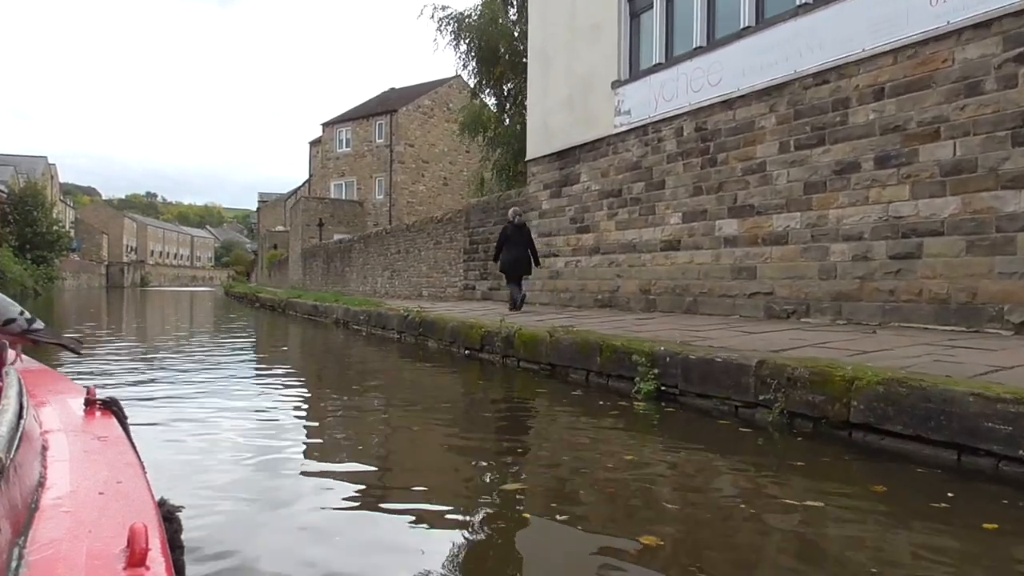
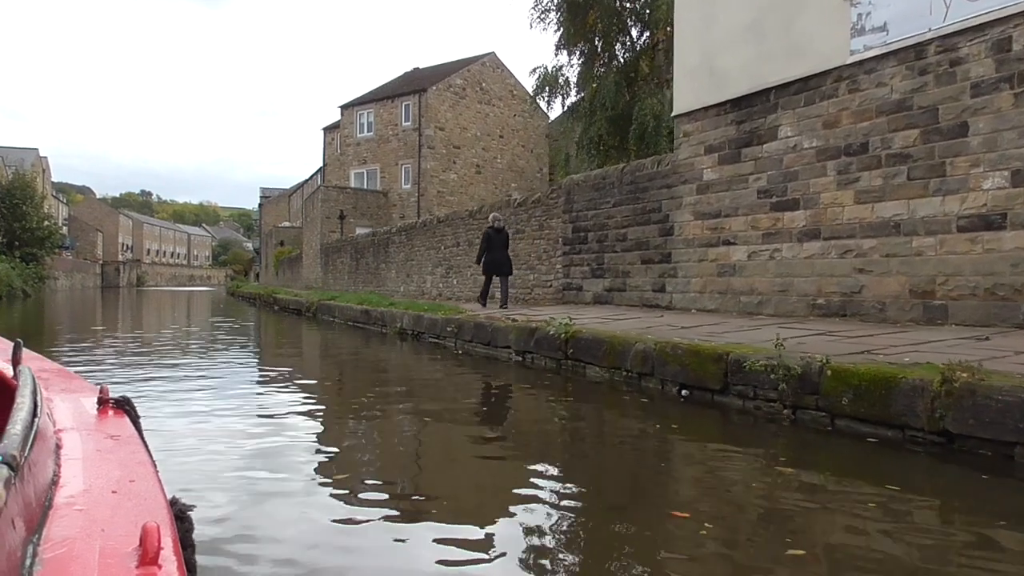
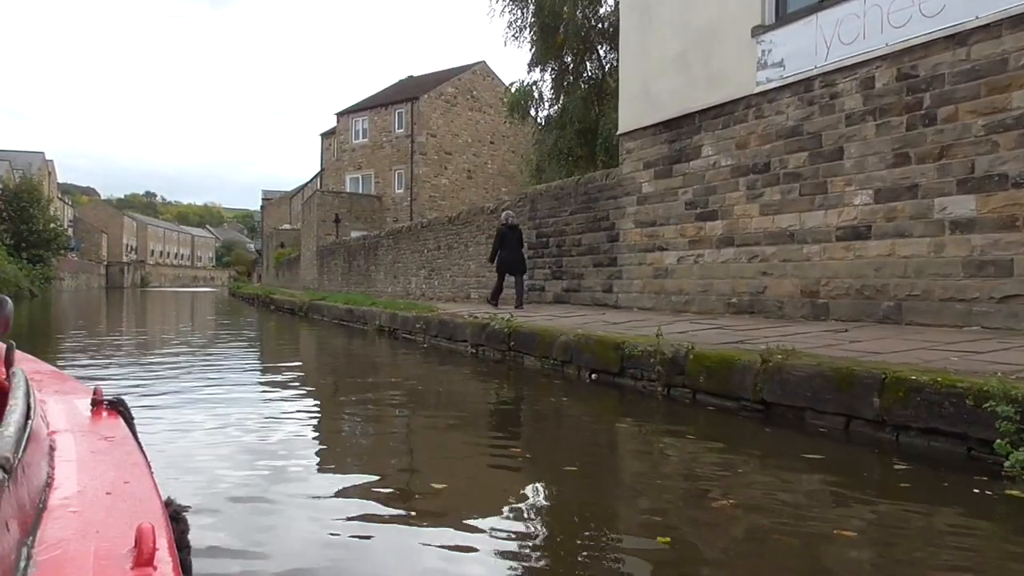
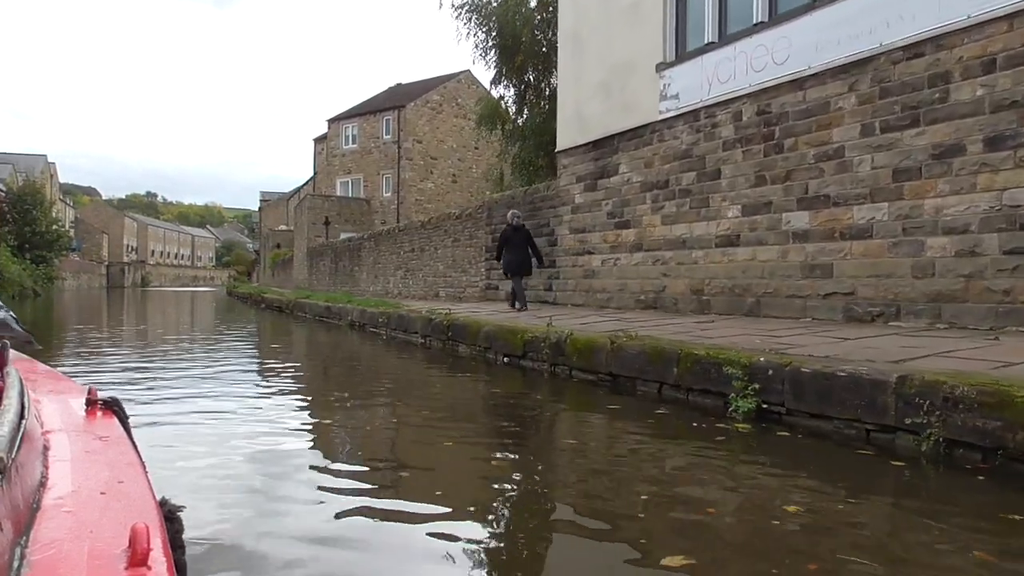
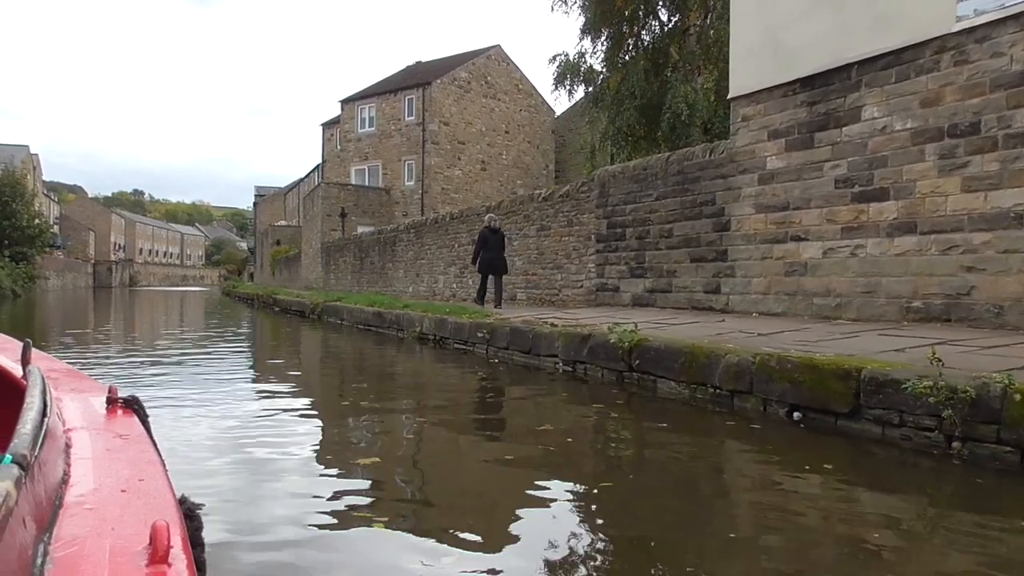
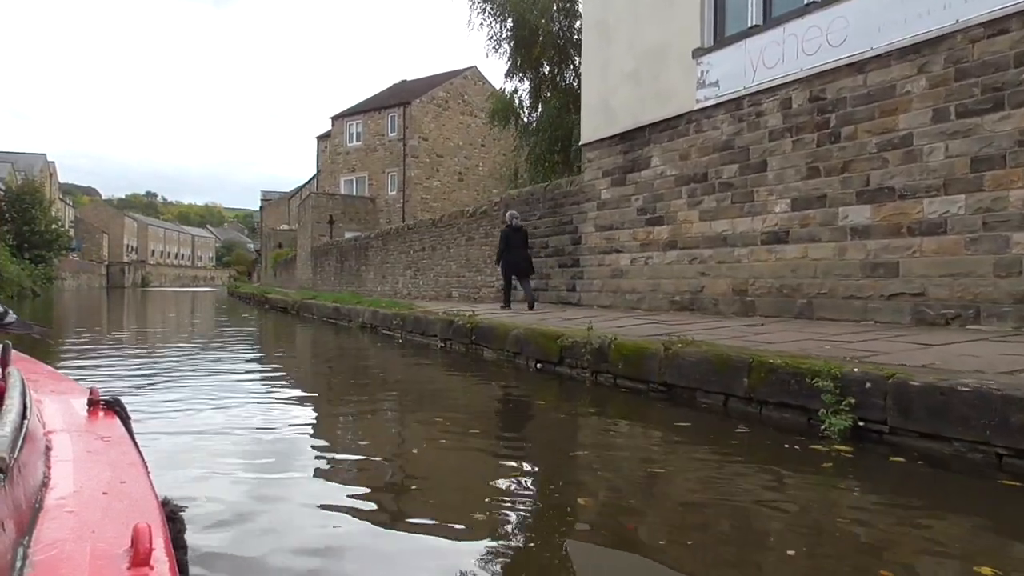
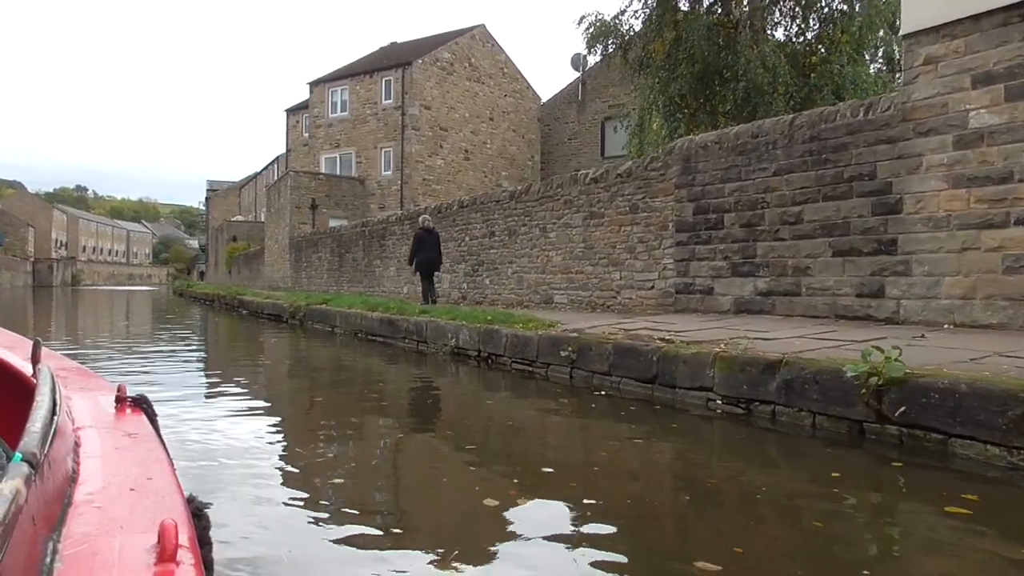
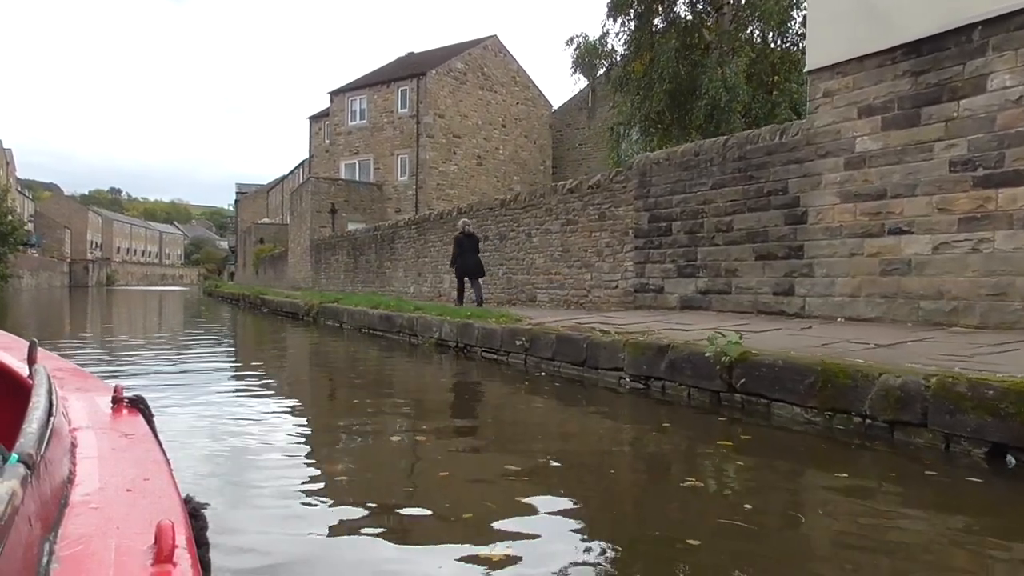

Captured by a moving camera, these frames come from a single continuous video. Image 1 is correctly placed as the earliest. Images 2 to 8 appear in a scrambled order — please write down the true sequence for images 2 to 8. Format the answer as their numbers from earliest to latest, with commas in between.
4, 6, 3, 2, 5, 8, 7
